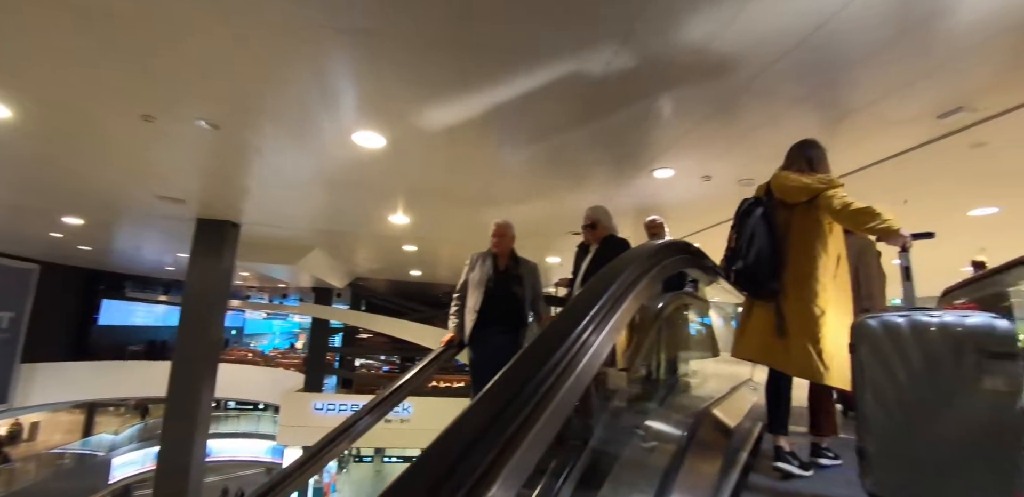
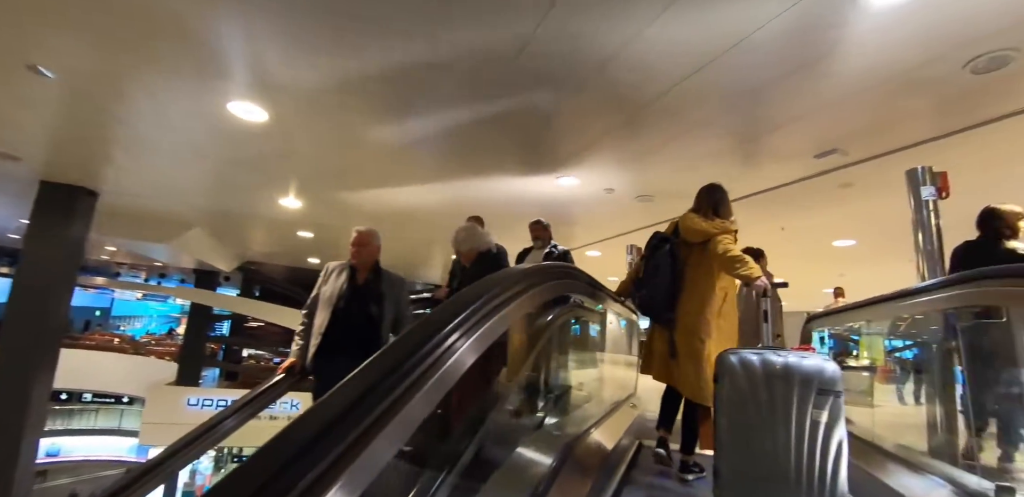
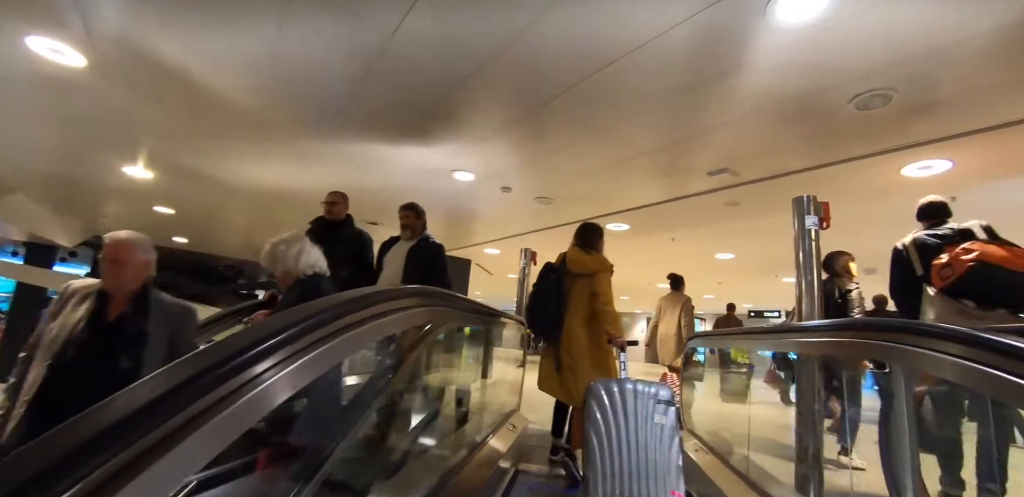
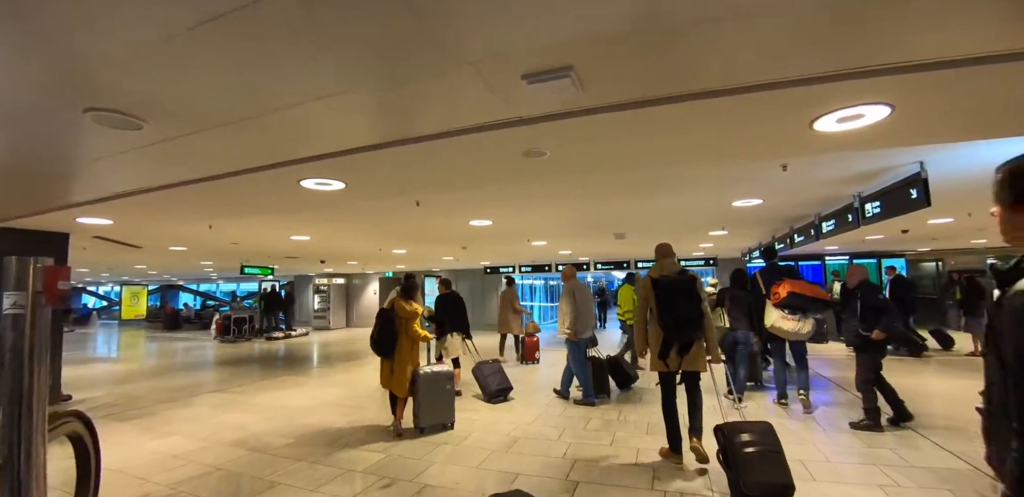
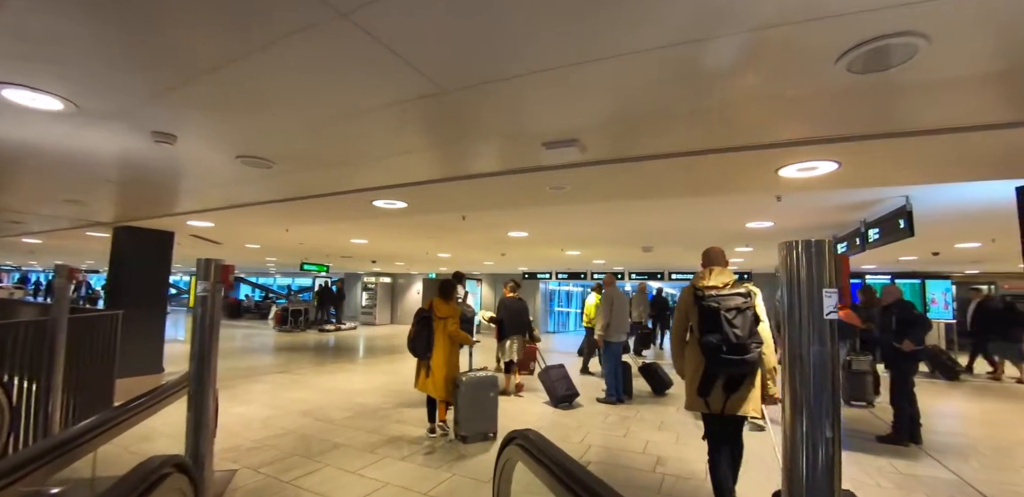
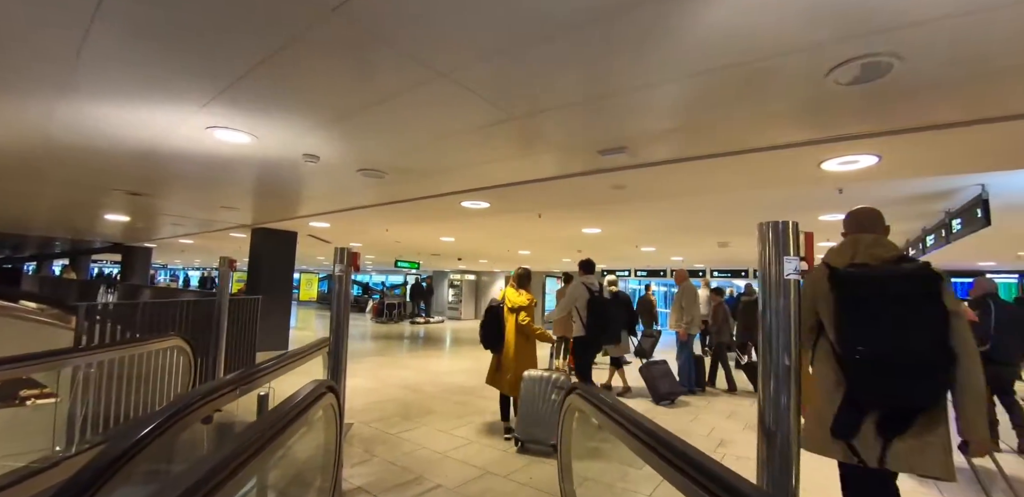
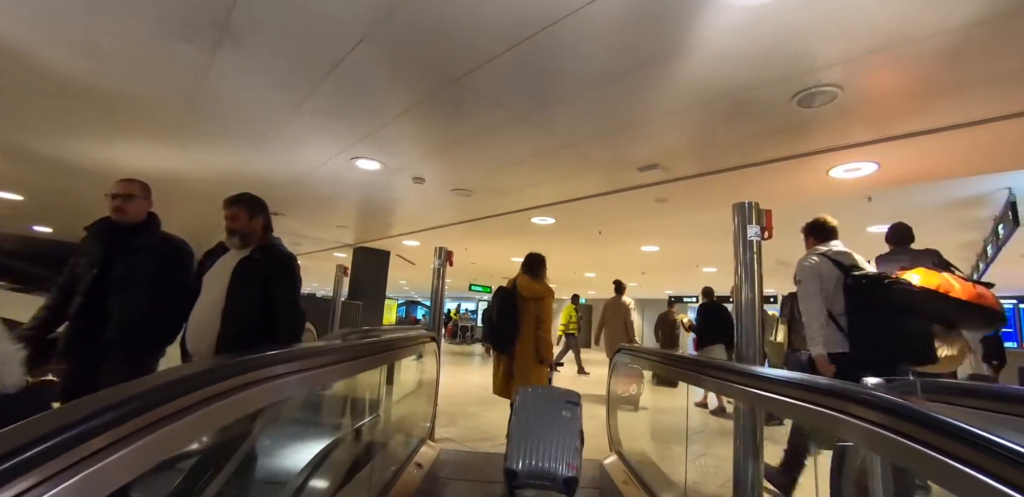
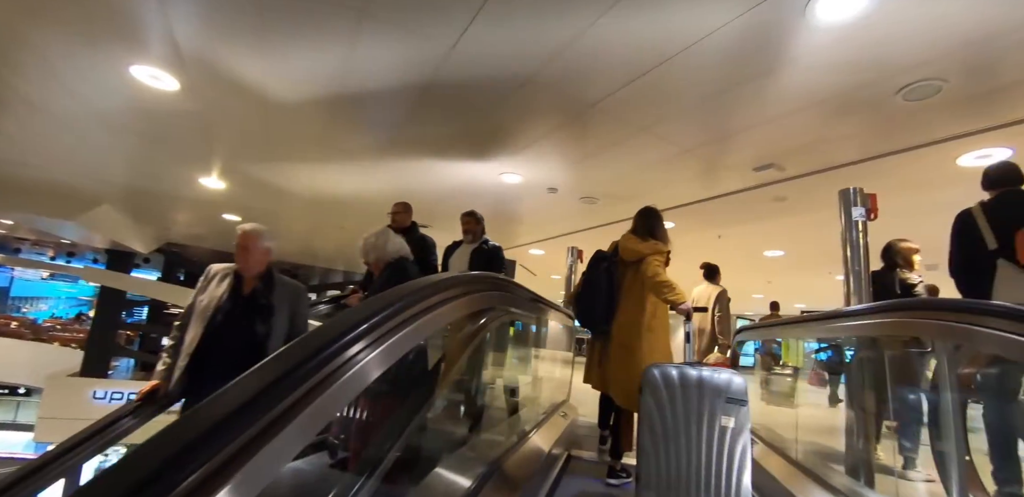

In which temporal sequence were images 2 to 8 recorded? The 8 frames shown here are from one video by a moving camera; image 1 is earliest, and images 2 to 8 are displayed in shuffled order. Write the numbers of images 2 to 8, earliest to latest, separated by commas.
2, 8, 3, 7, 6, 5, 4
